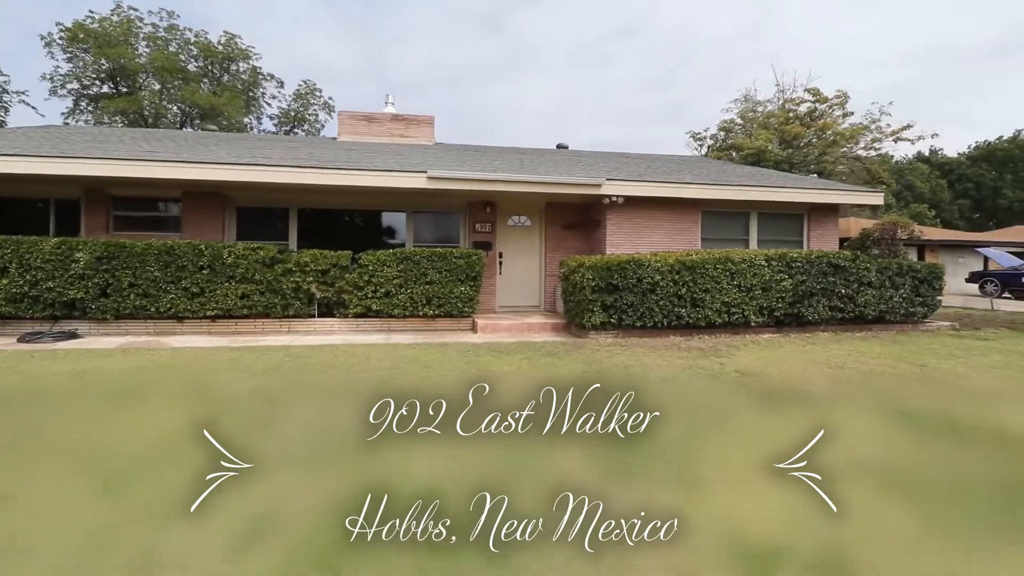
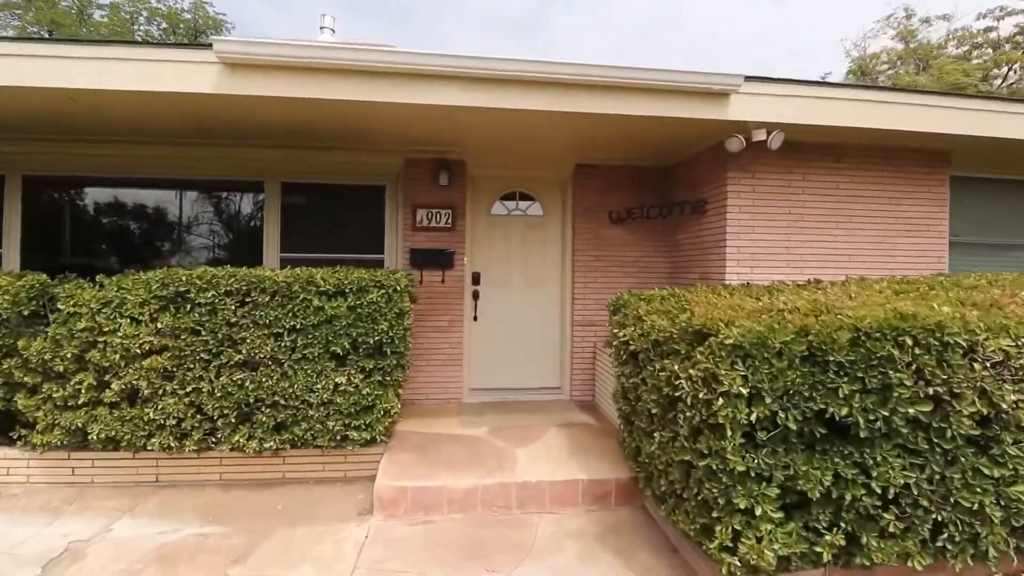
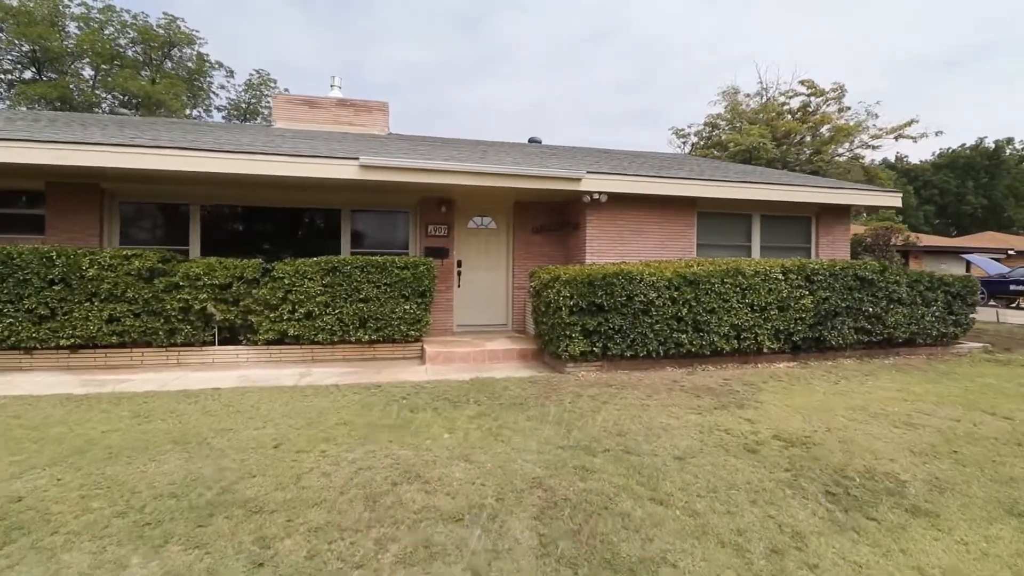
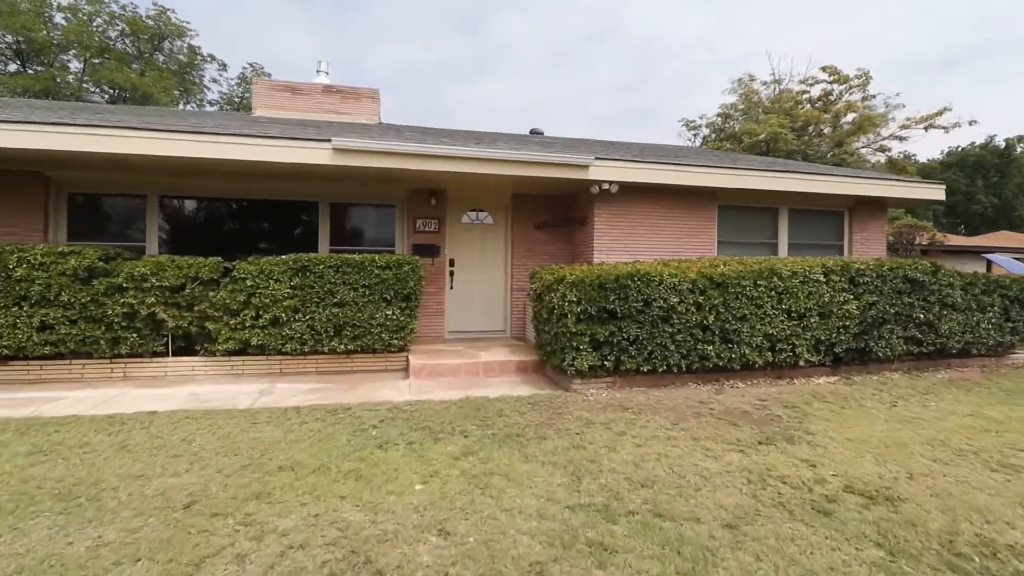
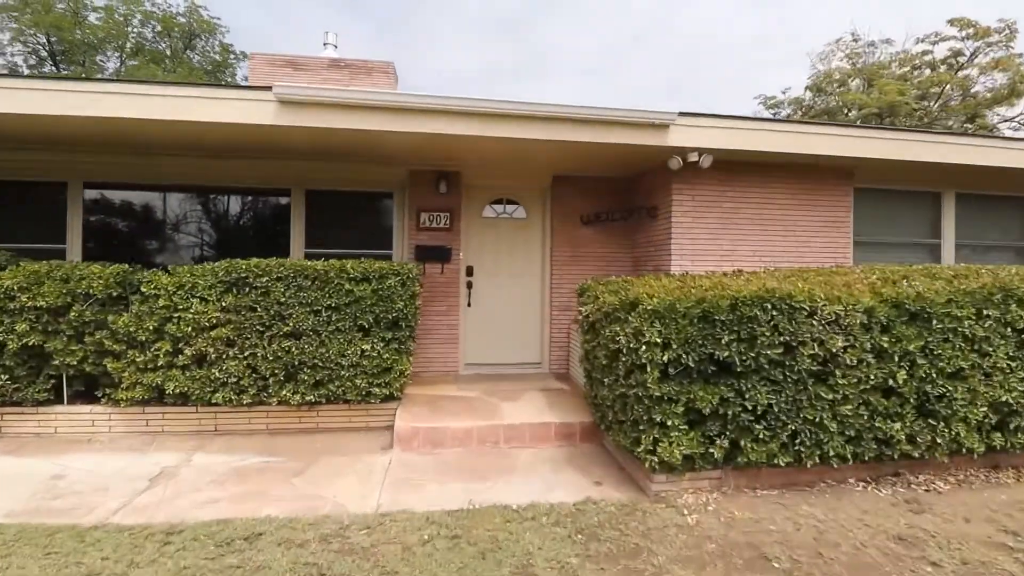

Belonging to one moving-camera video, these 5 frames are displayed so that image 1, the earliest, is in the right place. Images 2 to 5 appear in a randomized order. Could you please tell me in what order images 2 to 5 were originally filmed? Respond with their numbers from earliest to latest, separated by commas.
3, 4, 5, 2
